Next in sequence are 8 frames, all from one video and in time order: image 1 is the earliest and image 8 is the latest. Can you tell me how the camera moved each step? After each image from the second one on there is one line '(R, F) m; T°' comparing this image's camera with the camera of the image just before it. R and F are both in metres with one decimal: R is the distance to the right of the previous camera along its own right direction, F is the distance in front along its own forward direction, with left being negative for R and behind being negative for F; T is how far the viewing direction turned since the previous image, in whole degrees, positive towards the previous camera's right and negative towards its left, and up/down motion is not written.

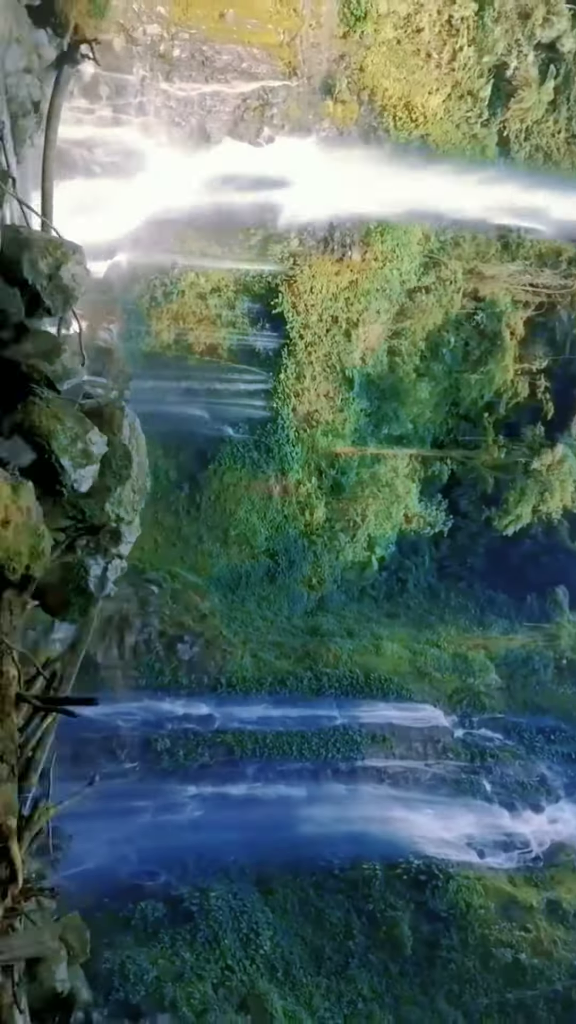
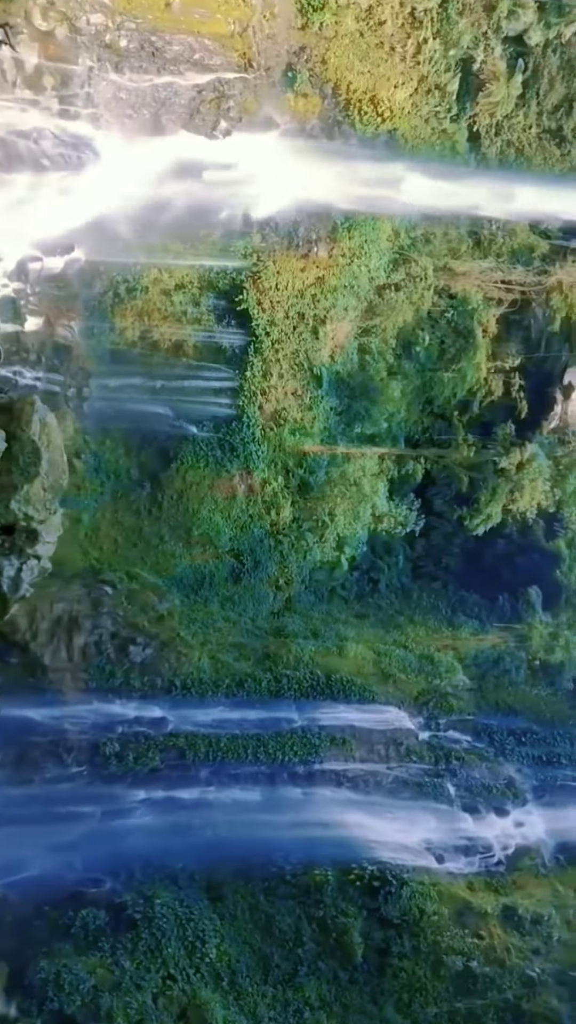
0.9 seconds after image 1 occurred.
(+0.8, +0.1) m; 0°
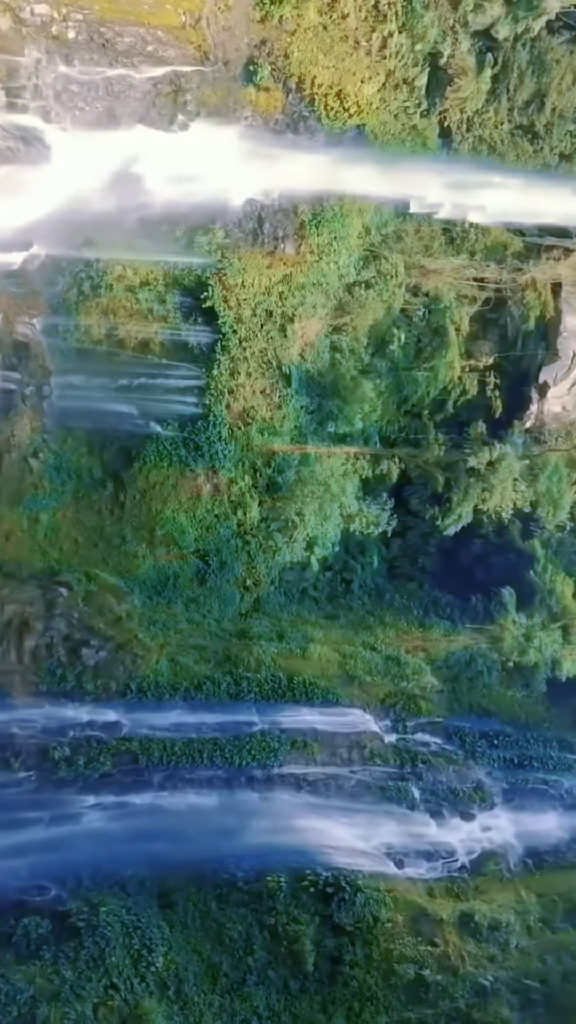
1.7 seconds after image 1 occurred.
(+0.7, +0.1) m; 0°
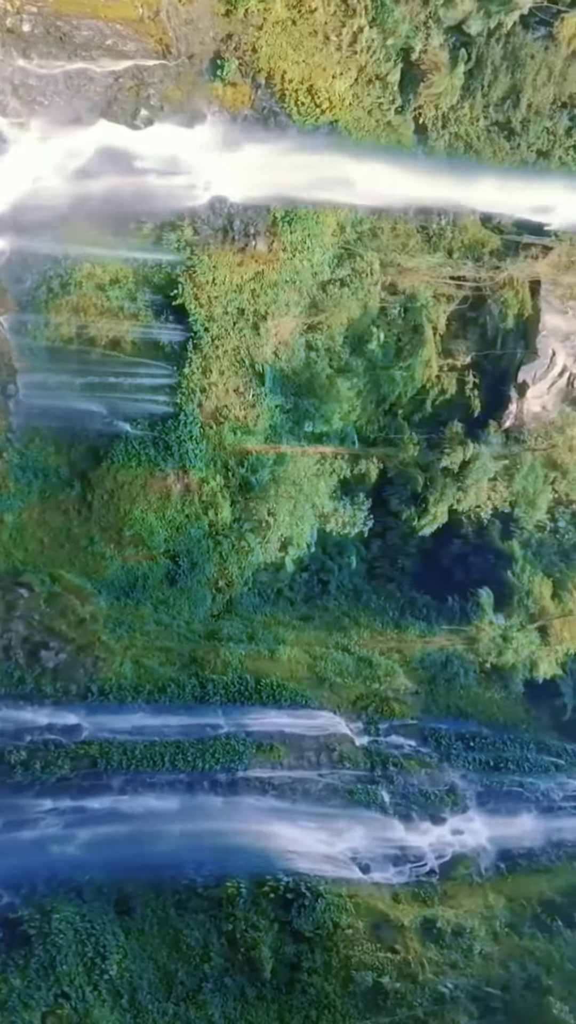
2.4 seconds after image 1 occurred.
(+0.6, +0.1) m; 0°
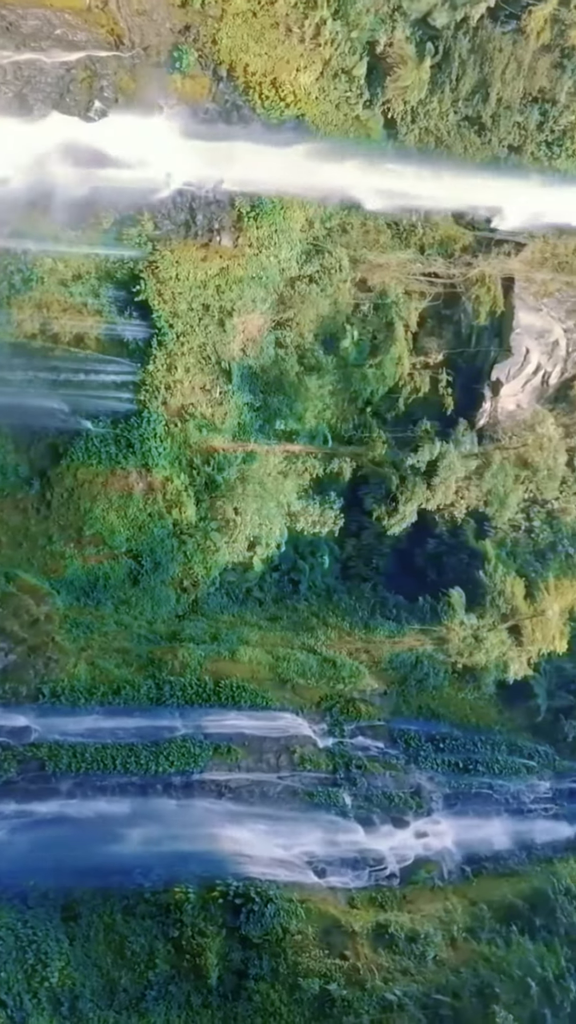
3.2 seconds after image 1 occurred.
(+0.7, +0.1) m; 0°
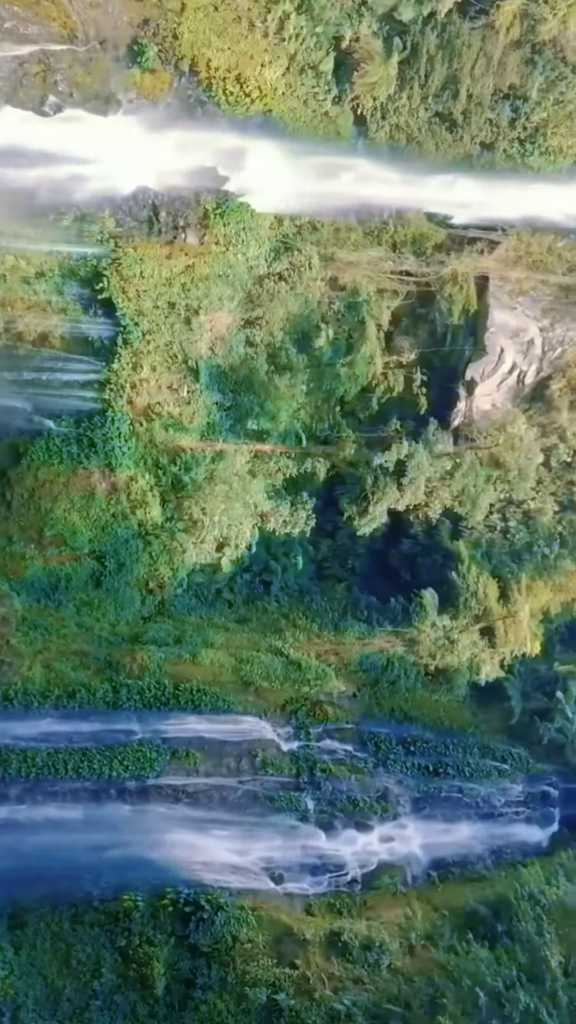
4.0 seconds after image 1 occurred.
(+0.7, +0.1) m; 0°
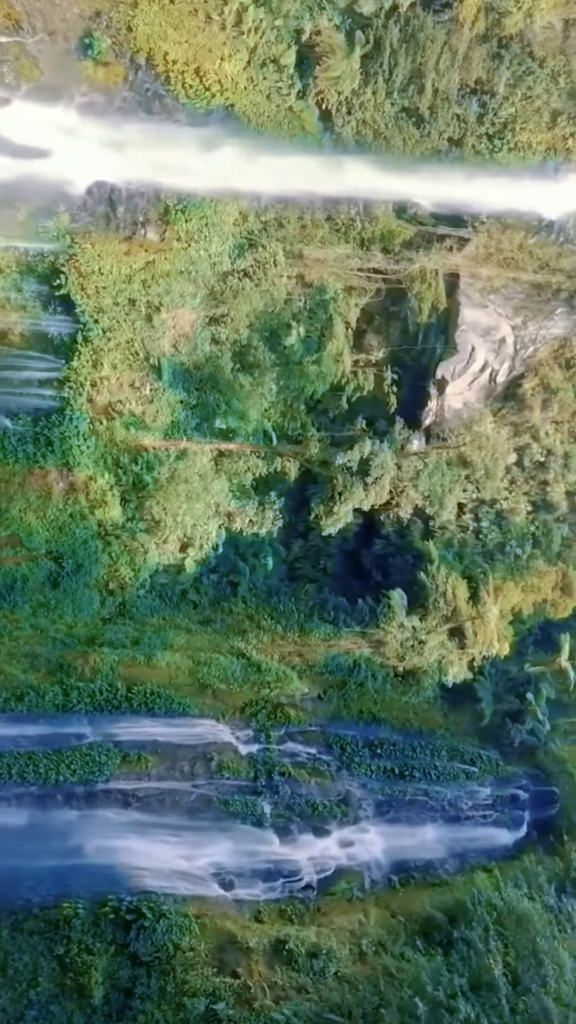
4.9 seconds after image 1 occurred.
(+0.8, +0.1) m; 0°
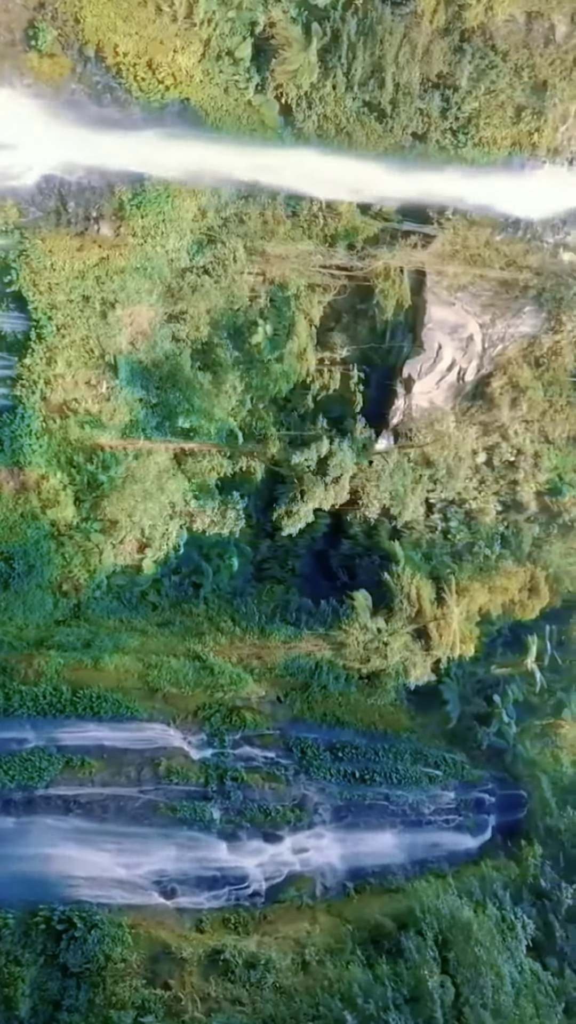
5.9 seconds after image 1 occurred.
(+0.9, +0.2) m; 0°
